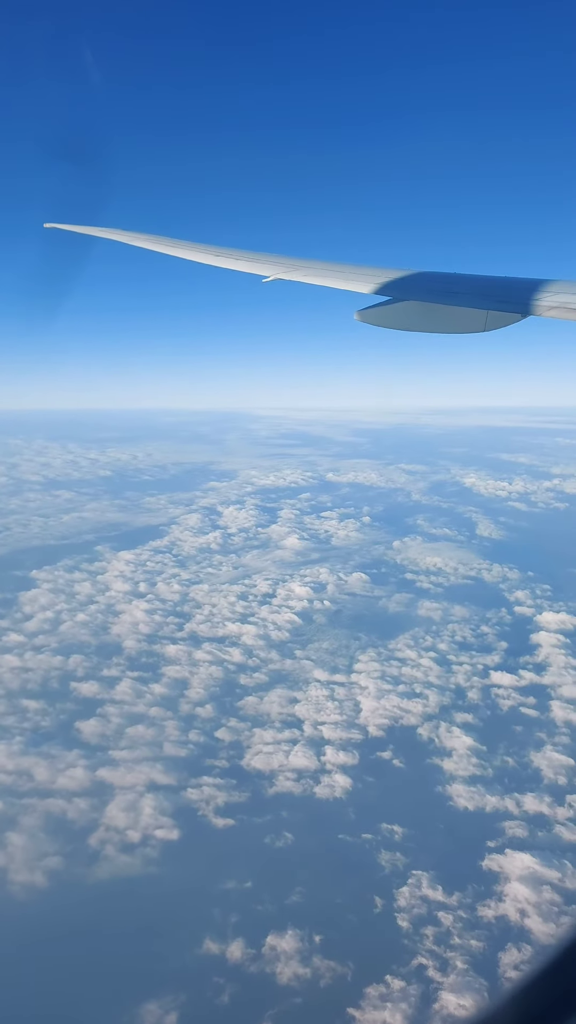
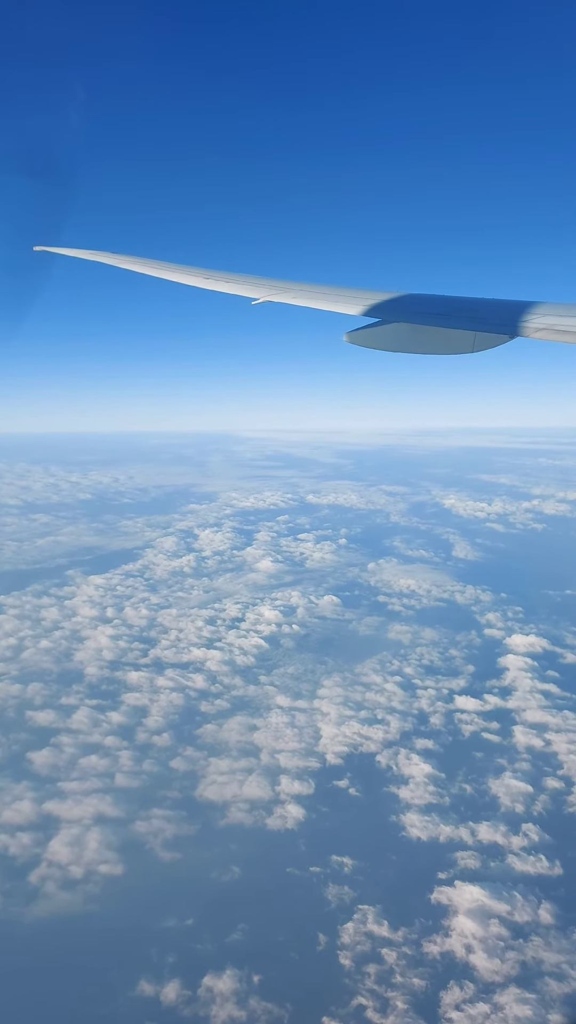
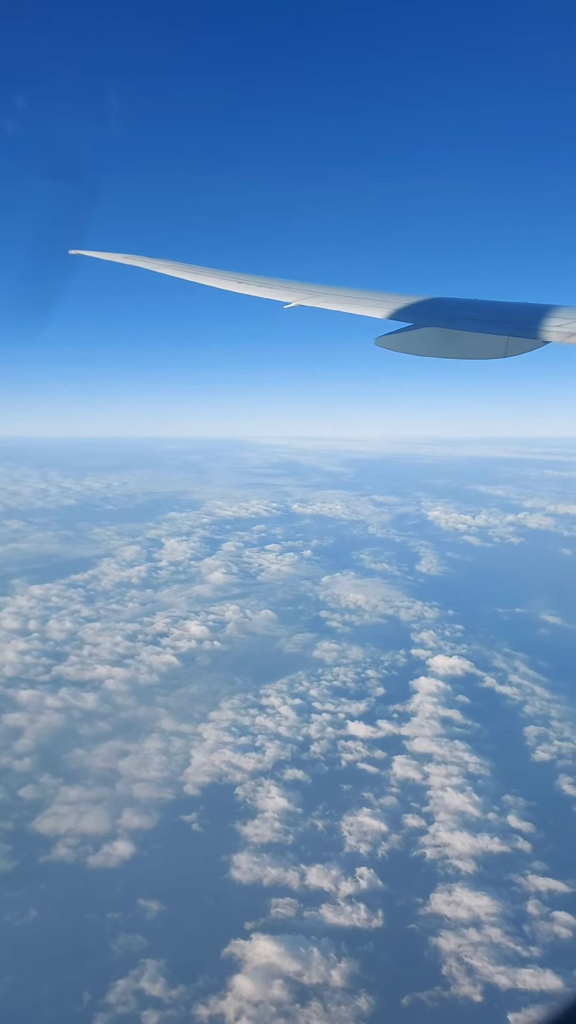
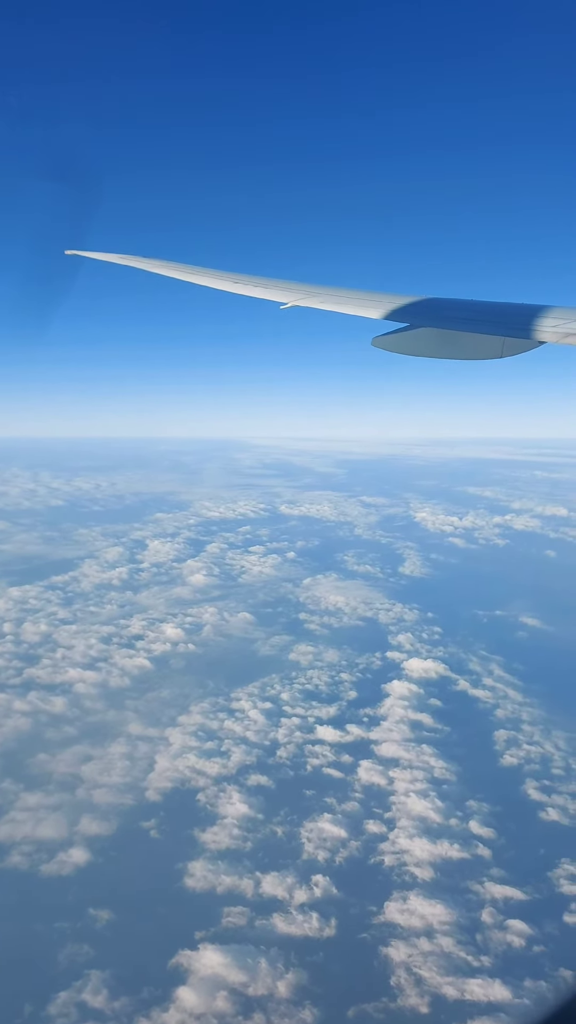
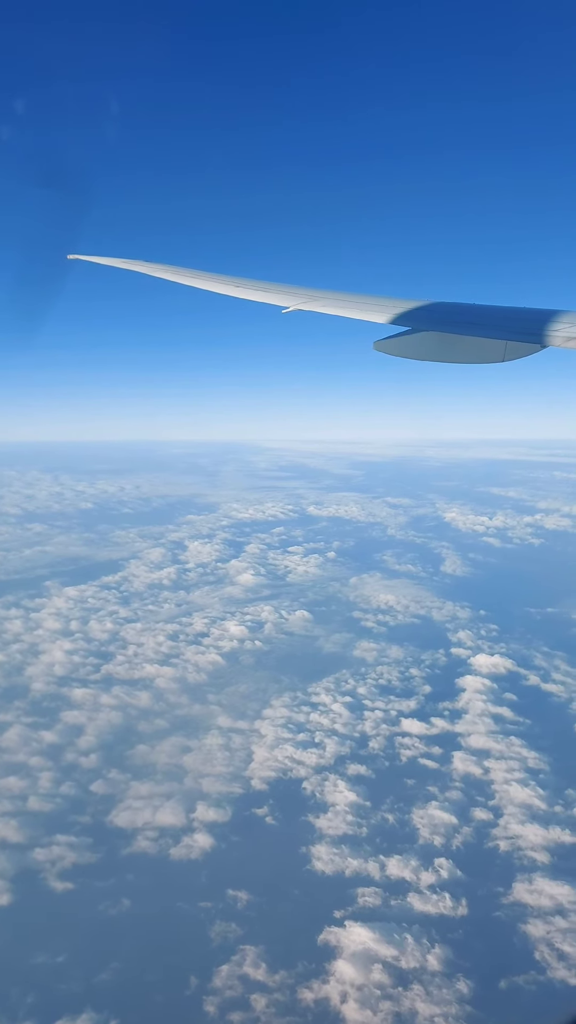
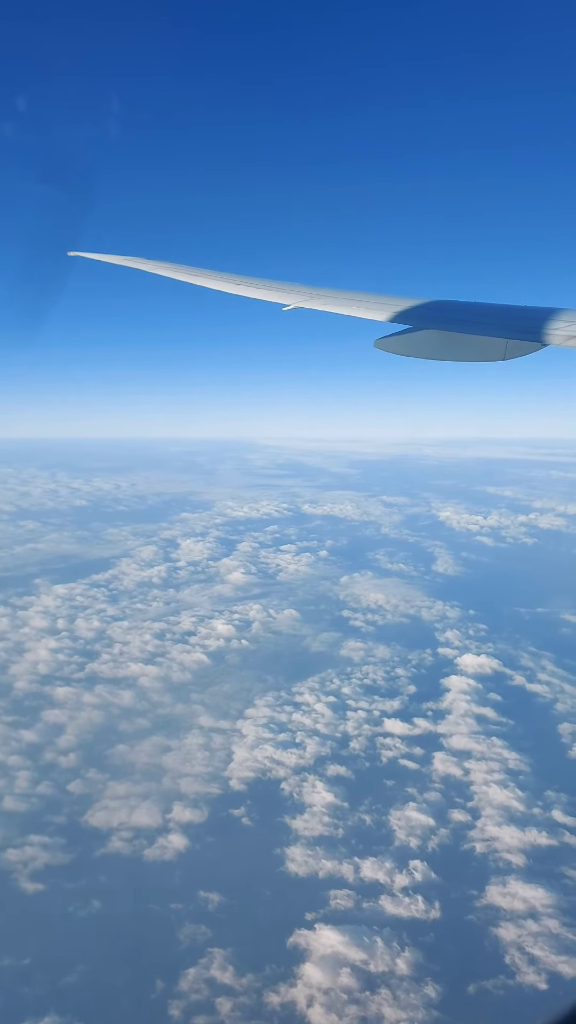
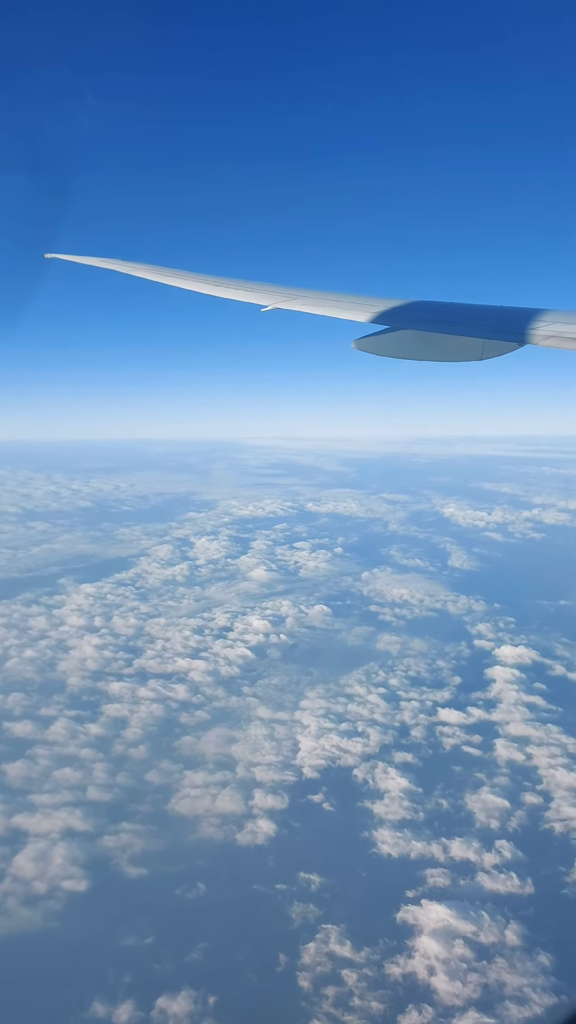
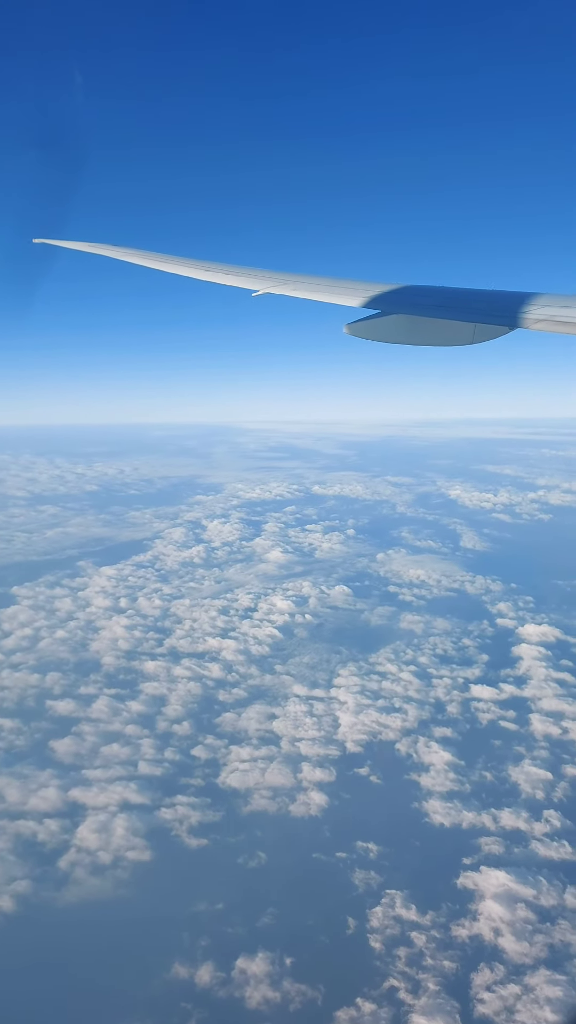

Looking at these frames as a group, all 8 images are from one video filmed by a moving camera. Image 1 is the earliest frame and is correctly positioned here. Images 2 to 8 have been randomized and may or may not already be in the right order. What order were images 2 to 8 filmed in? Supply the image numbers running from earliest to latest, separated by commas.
8, 2, 7, 5, 6, 3, 4
